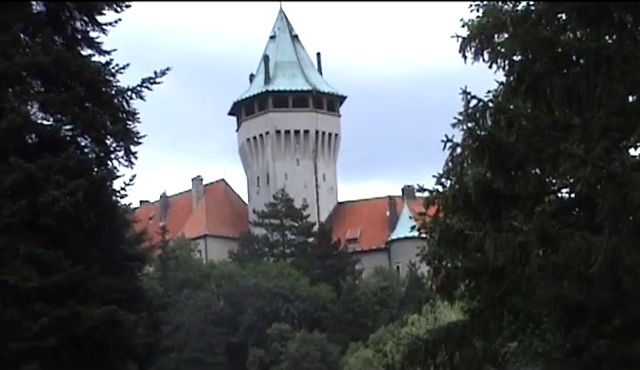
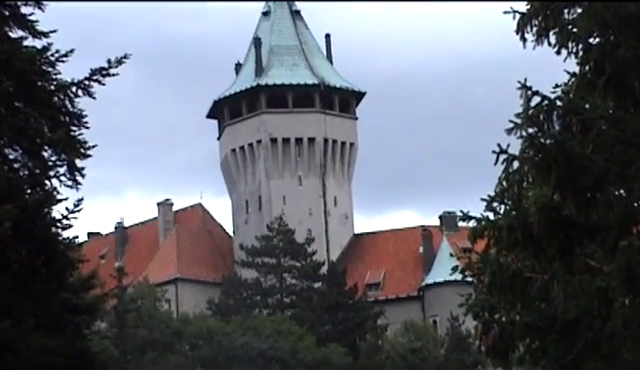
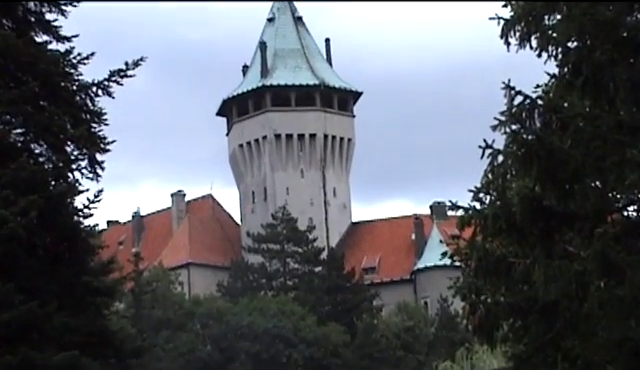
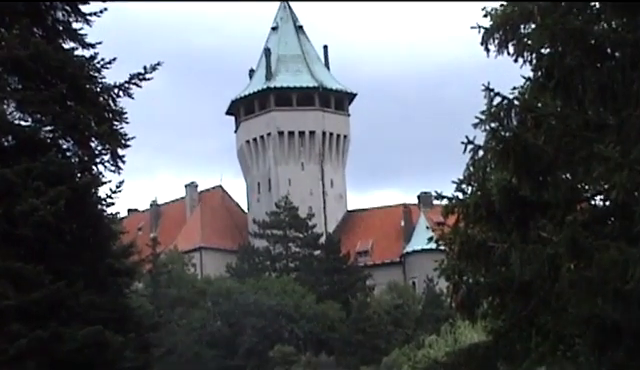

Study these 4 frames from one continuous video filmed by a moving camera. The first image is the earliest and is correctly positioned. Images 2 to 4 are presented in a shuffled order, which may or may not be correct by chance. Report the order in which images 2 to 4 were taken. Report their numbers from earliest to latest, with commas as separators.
4, 3, 2
